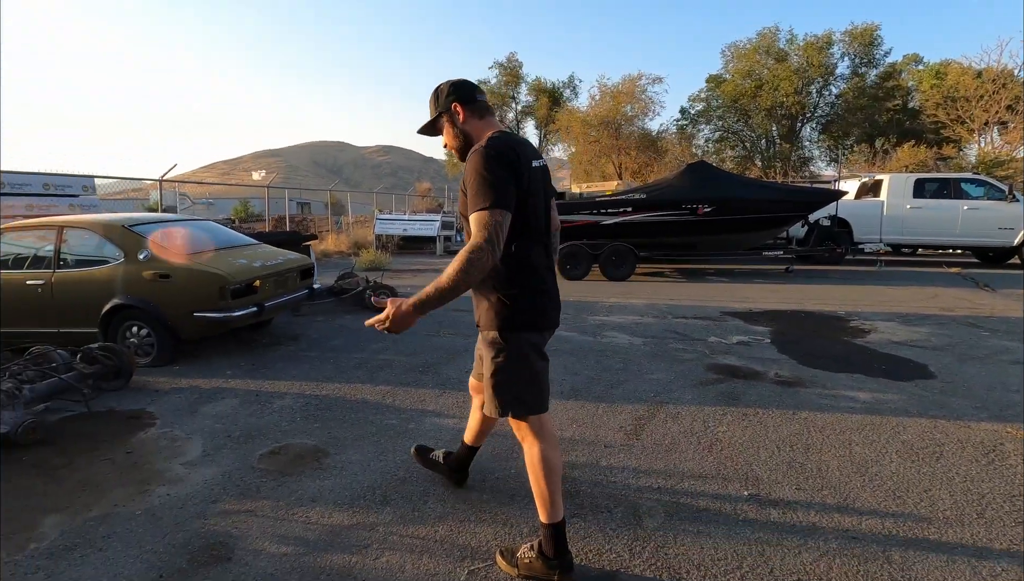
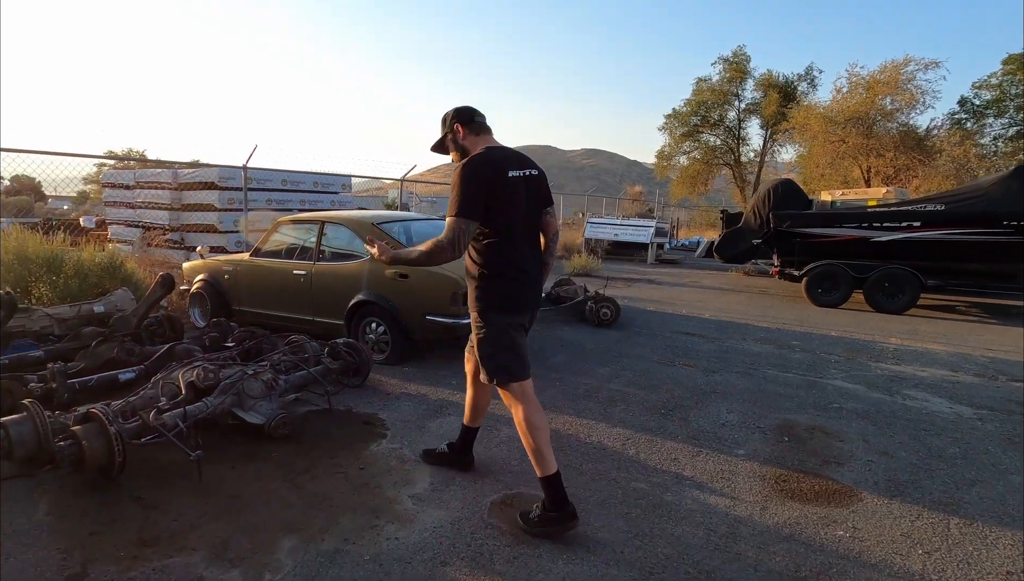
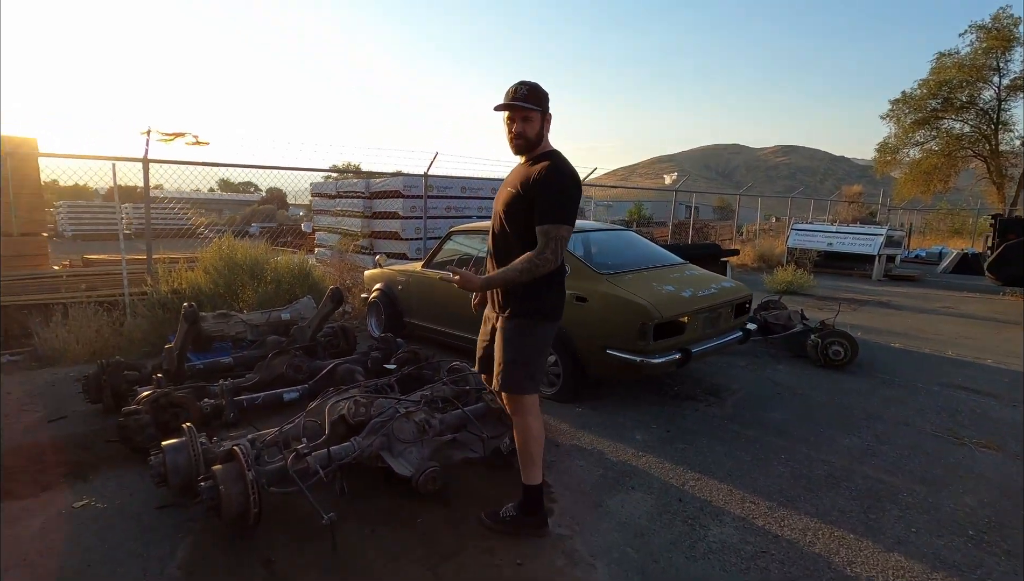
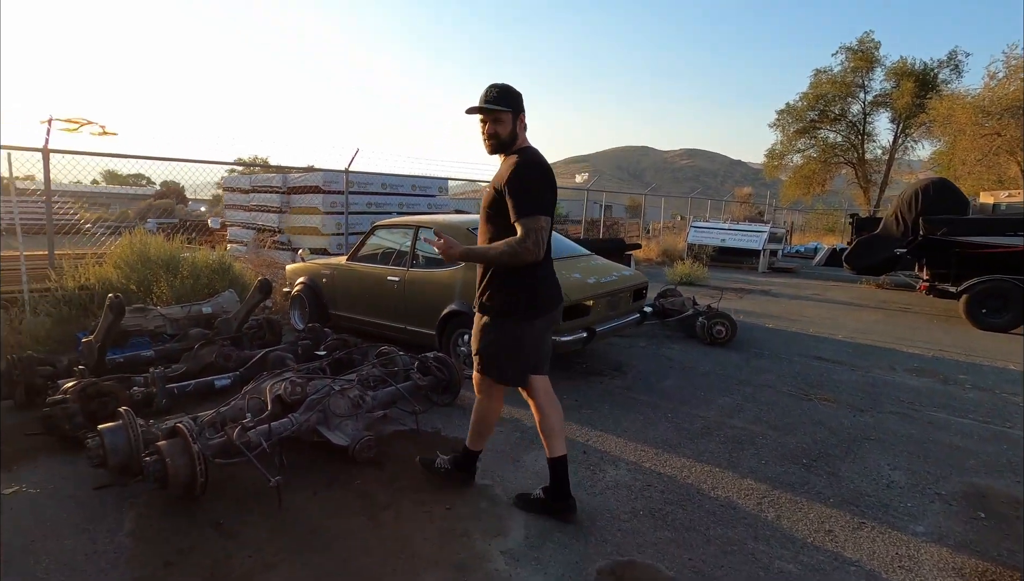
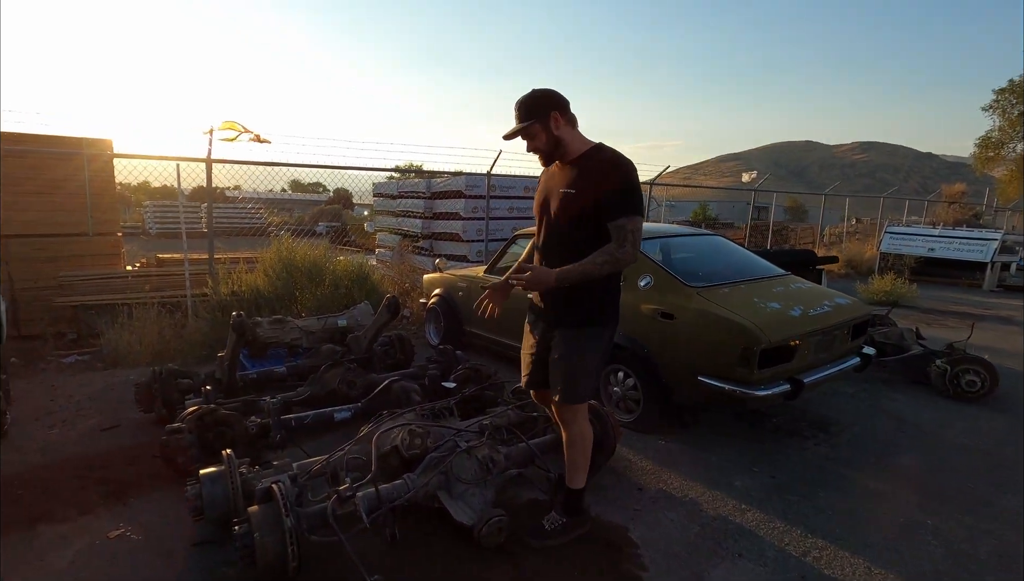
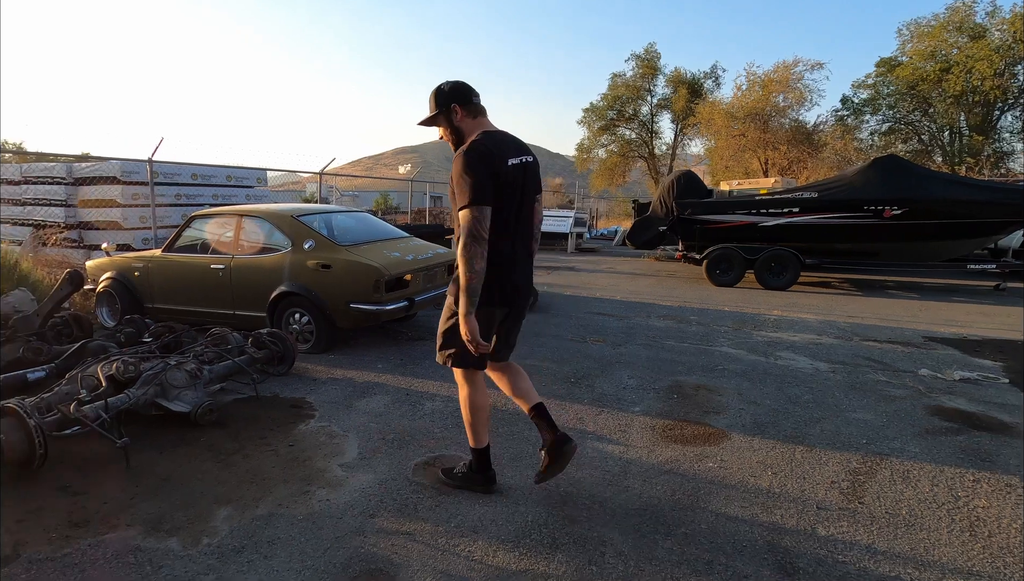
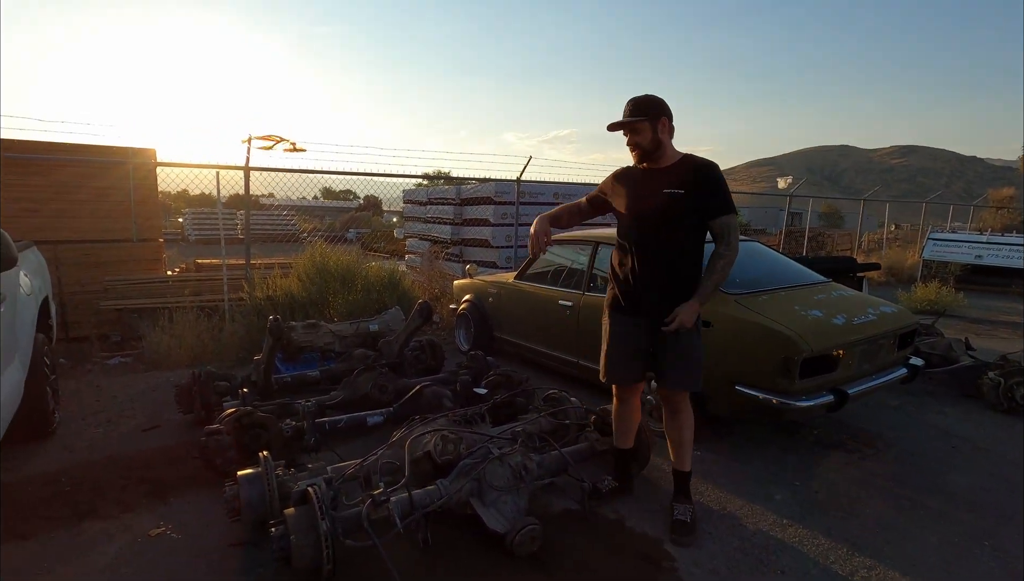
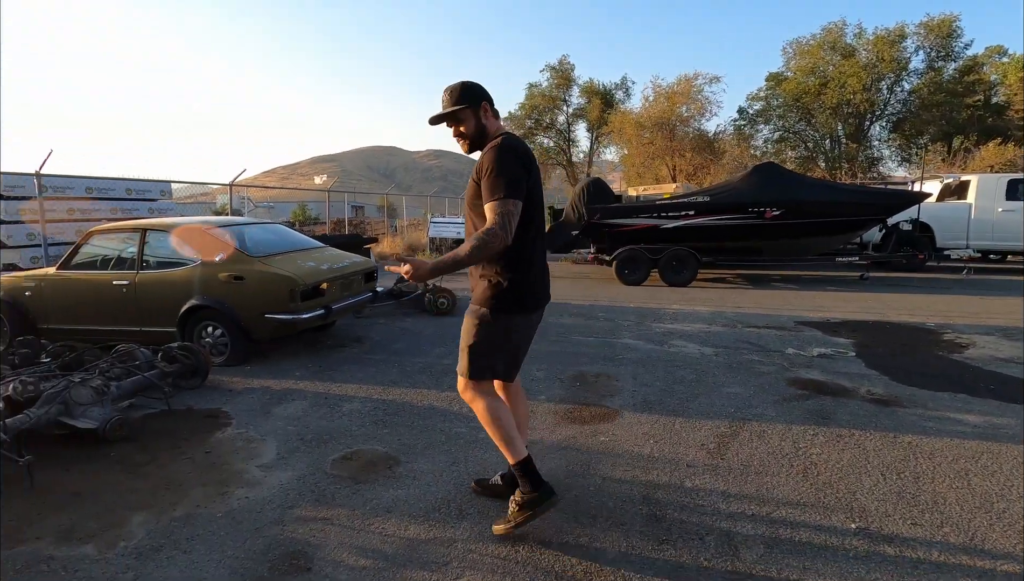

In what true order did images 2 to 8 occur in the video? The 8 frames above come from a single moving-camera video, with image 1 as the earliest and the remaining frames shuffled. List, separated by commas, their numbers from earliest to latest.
8, 6, 2, 4, 3, 5, 7
